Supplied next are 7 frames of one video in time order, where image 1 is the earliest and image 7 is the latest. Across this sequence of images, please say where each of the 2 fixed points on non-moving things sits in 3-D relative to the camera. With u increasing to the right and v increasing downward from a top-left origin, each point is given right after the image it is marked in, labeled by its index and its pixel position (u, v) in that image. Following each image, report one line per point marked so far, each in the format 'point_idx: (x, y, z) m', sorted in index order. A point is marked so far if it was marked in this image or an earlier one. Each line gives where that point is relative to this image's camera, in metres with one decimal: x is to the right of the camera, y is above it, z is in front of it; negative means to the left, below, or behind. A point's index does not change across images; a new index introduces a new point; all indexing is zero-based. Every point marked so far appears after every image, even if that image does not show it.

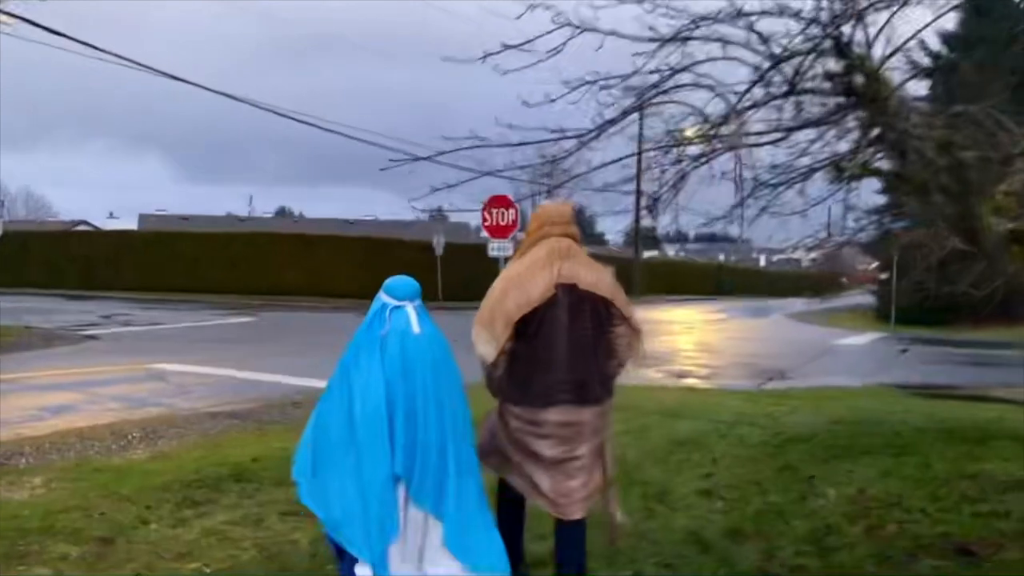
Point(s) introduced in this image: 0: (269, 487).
0: (-1.6, -1.3, +6.9) m
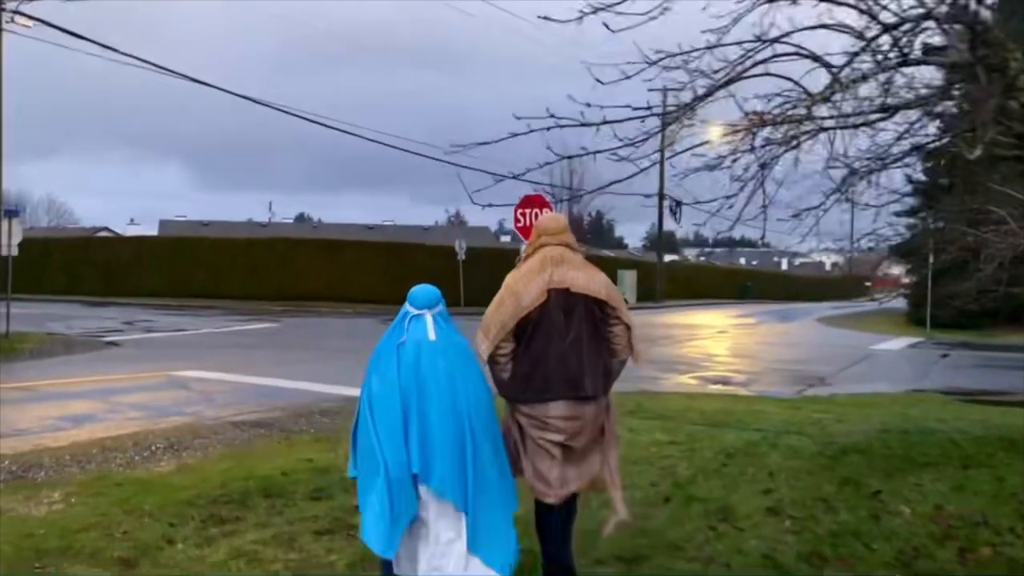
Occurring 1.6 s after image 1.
0: (-1.3, -1.3, +6.5) m
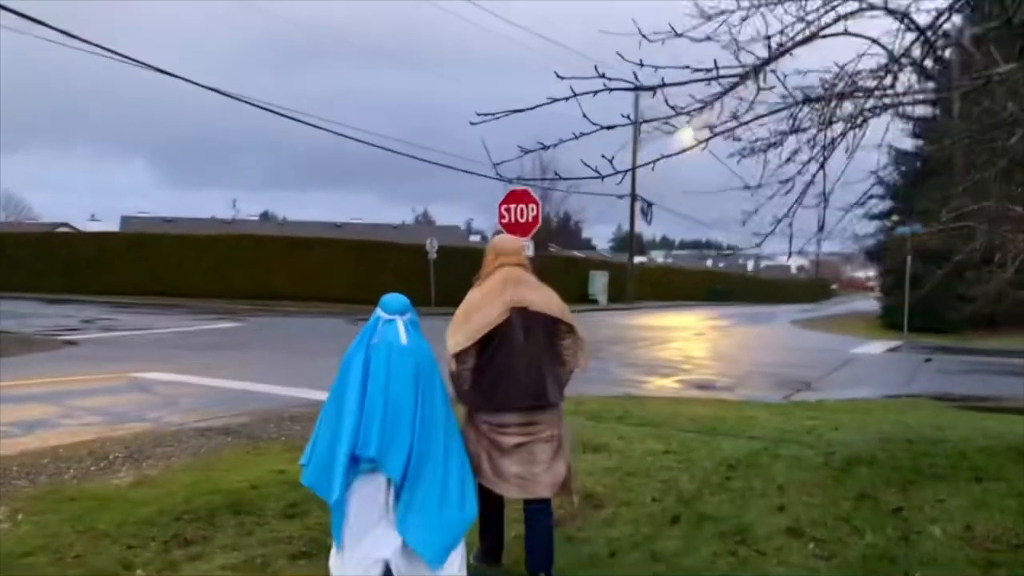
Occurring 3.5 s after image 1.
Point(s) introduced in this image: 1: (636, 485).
0: (-1.3, -1.3, +5.9) m
1: (+0.8, -1.3, +6.8) m
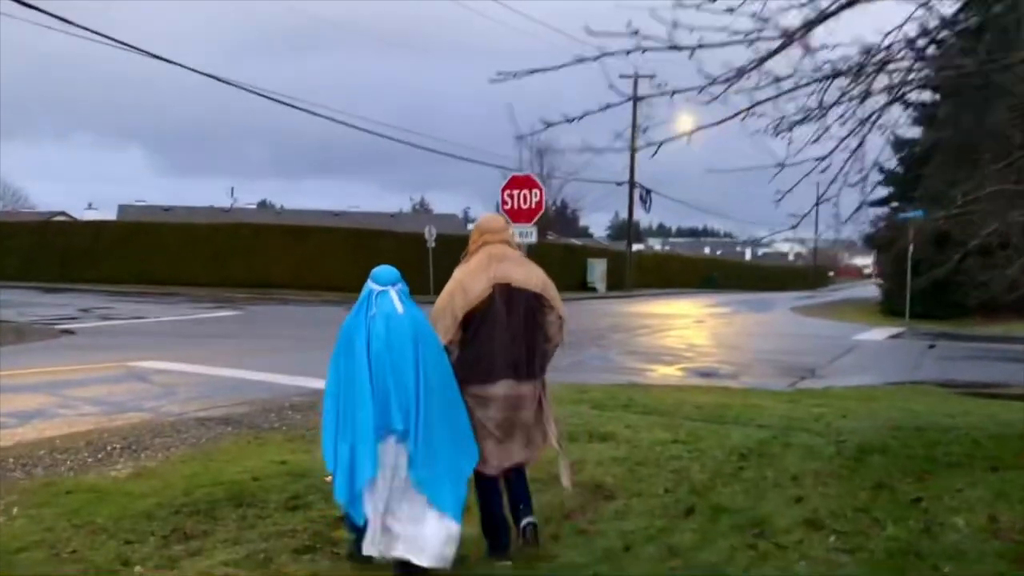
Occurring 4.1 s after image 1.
0: (-1.3, -1.2, +5.8) m
1: (+0.8, -1.2, +6.7) m
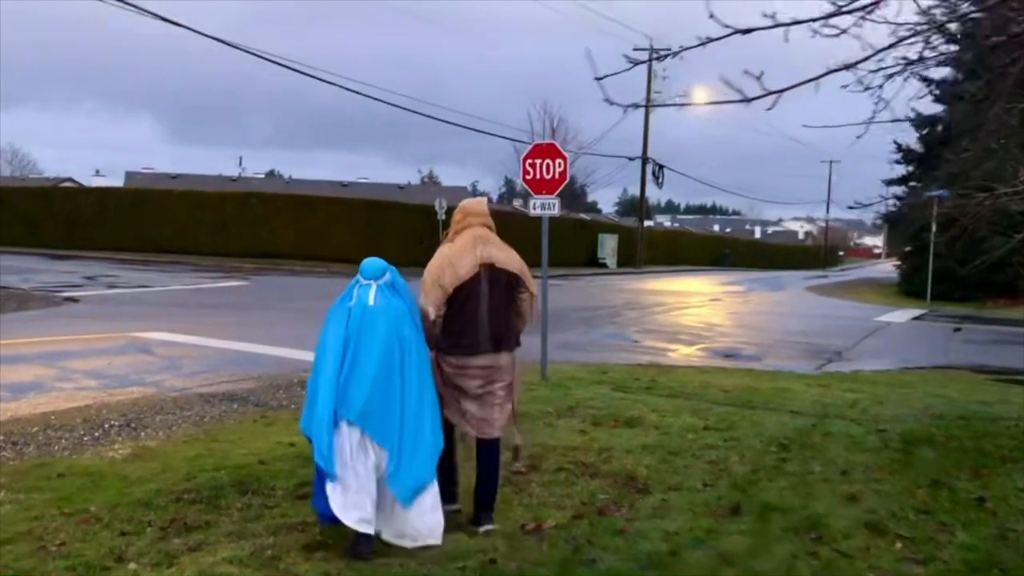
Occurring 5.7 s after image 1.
0: (-1.1, -1.1, +5.3) m
1: (+1.0, -1.0, +6.2) m
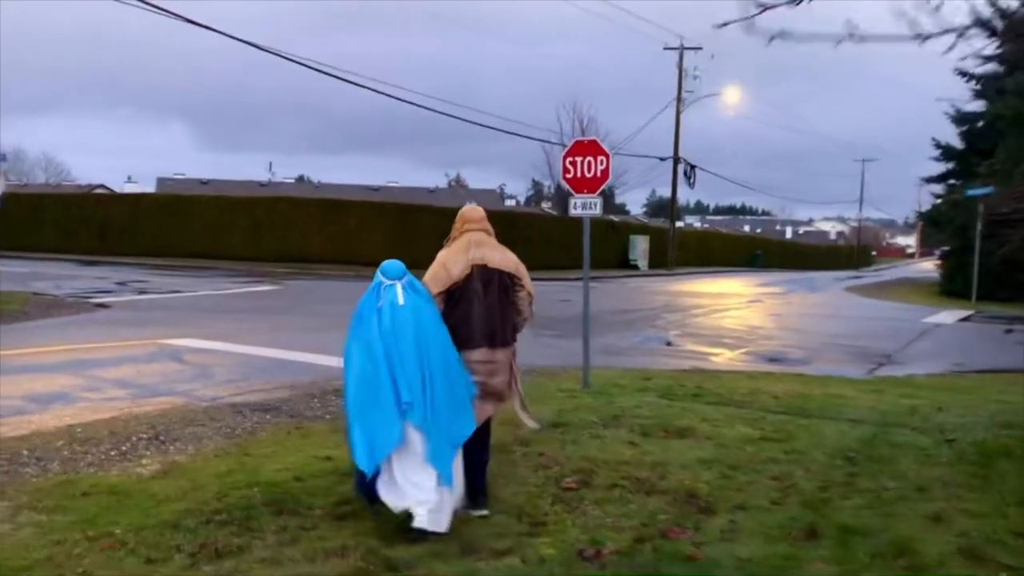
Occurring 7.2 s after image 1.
0: (-0.9, -1.1, +4.9) m
1: (+1.3, -1.1, +5.8) m
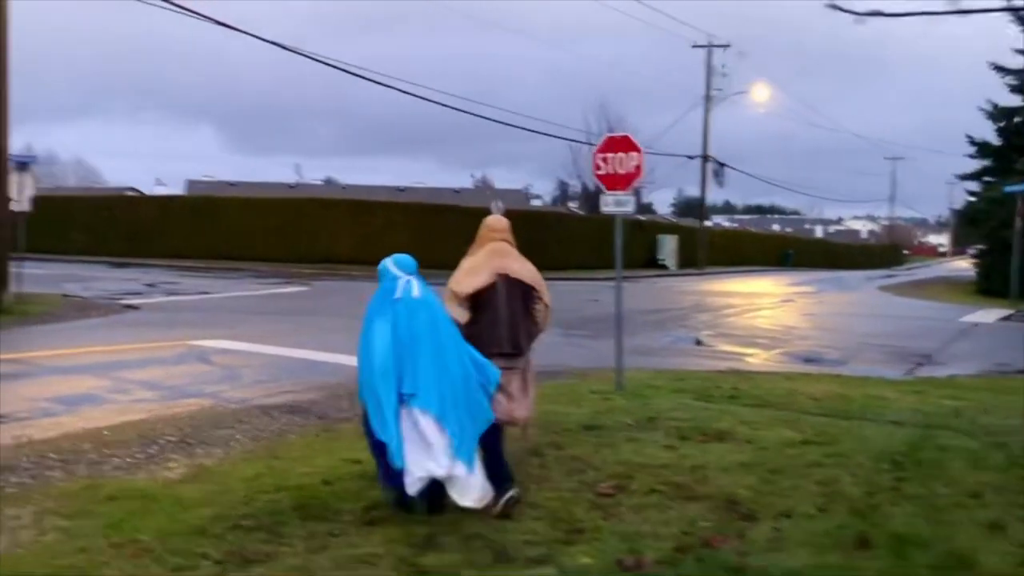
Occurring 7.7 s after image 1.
0: (-0.7, -1.1, +4.8) m
1: (+1.5, -1.1, +5.6) m
